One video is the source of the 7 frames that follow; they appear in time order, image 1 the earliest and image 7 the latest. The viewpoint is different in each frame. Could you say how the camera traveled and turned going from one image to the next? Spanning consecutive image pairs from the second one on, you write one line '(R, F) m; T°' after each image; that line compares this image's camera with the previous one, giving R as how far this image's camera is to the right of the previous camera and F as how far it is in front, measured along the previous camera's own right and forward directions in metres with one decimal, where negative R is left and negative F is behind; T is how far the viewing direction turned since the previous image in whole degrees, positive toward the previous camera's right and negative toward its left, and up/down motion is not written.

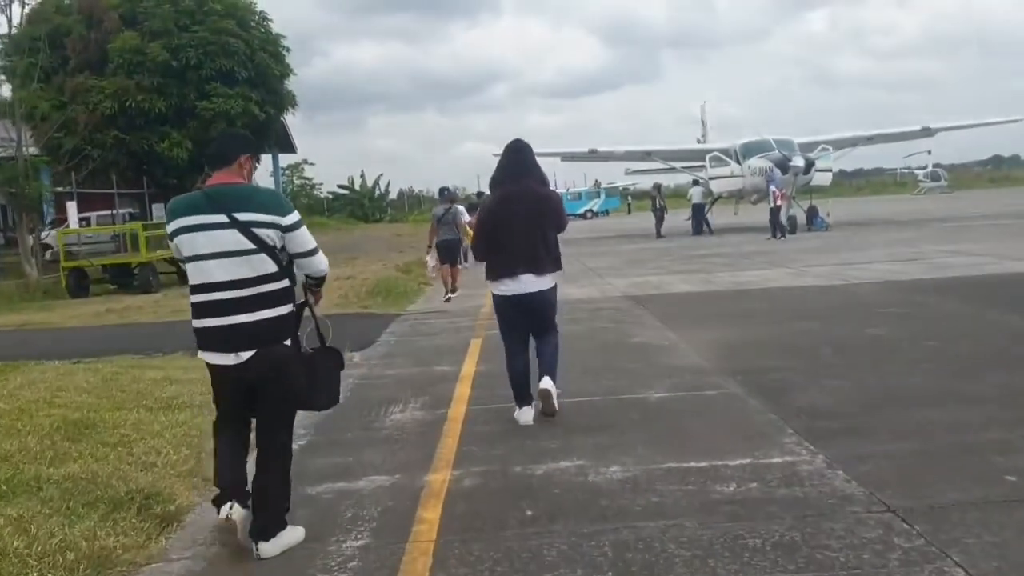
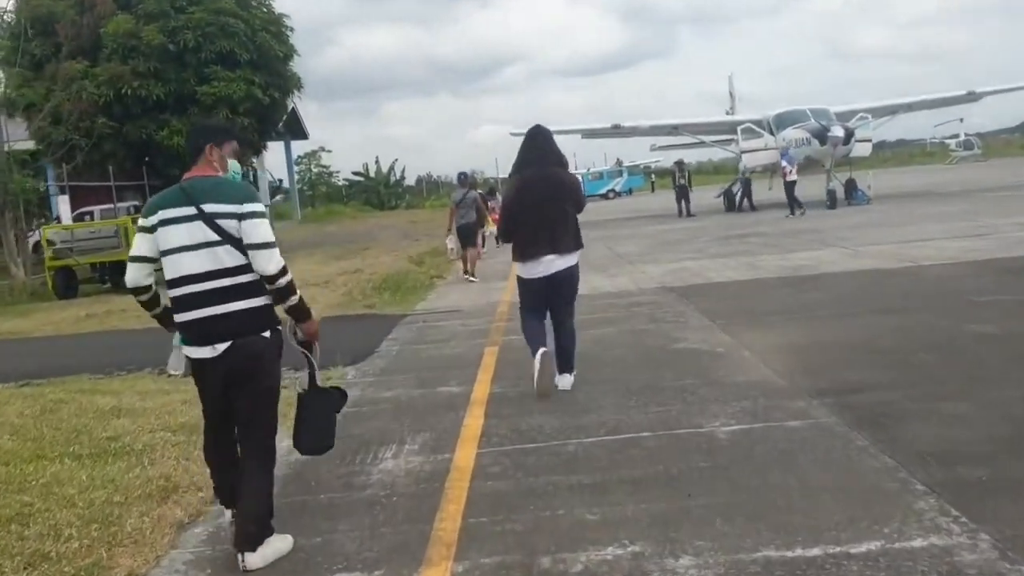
(0.0, +1.6) m; -1°
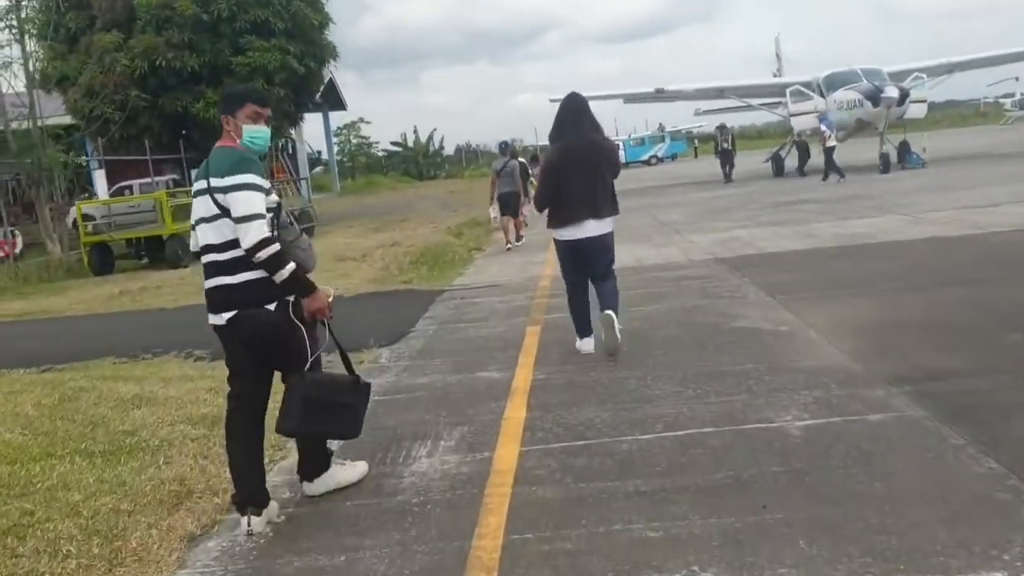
(0.0, +0.6) m; -2°
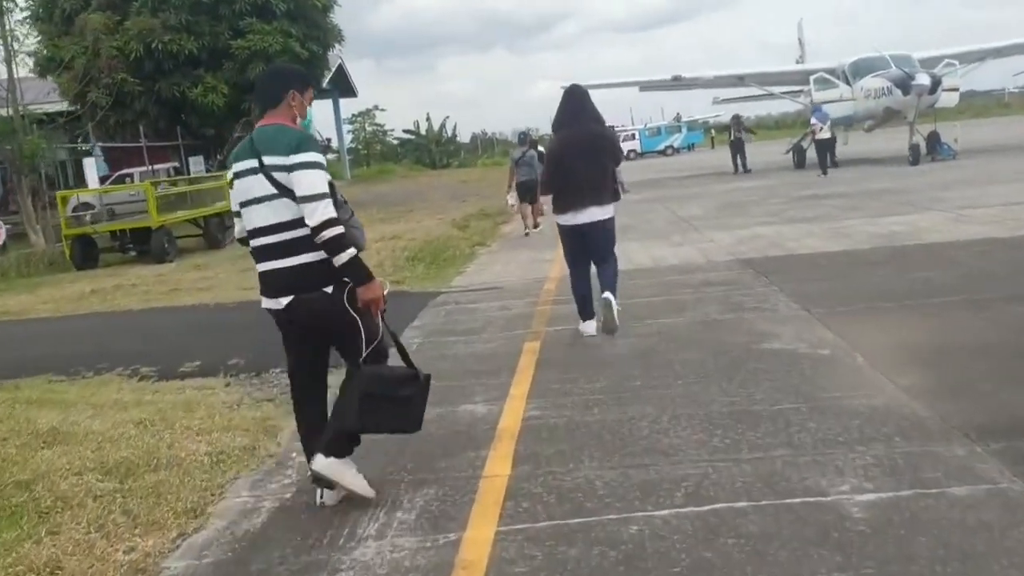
(+0.1, +1.1) m; -1°
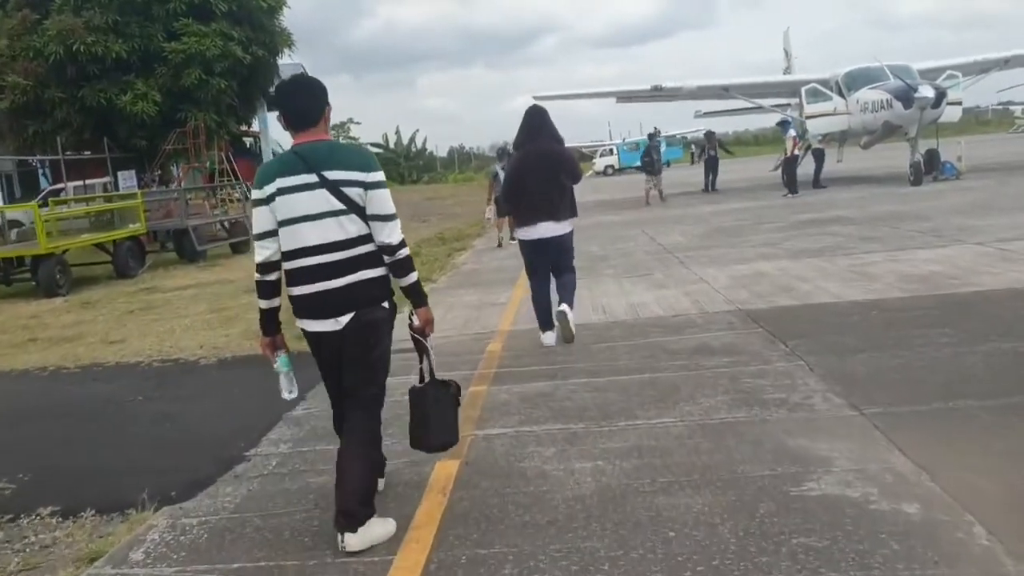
(+0.3, +2.5) m; +1°
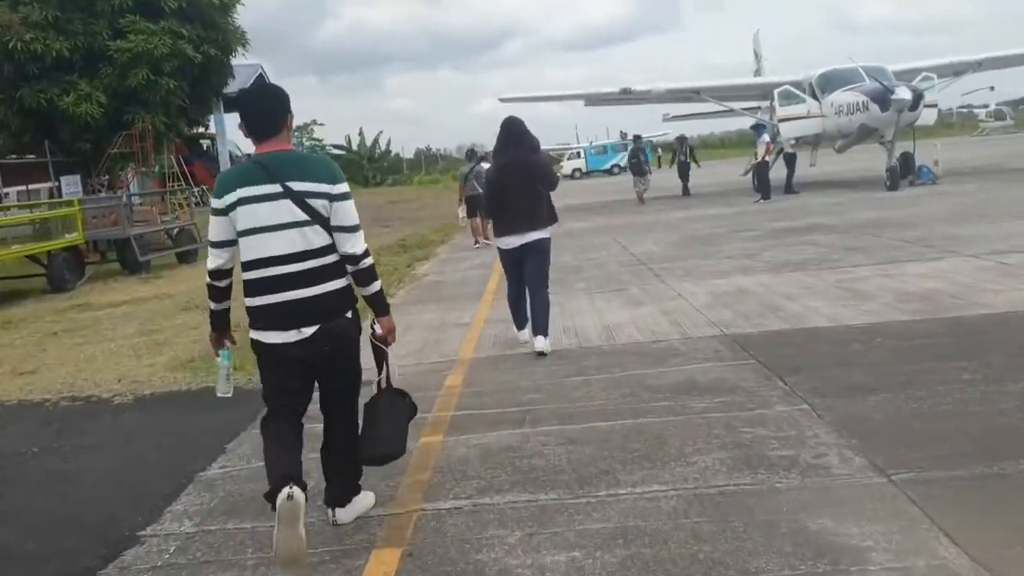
(+0.1, +0.9) m; +2°
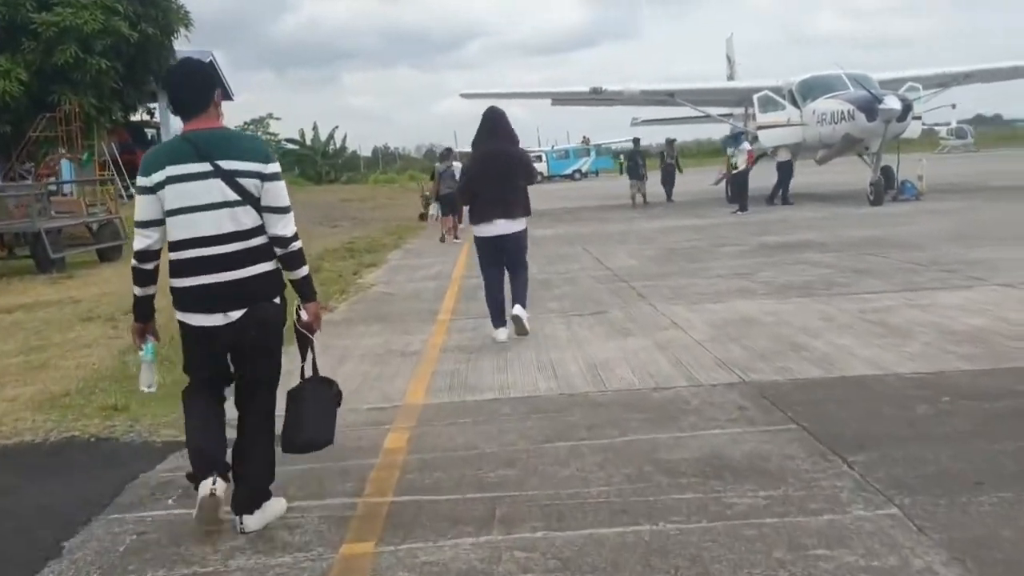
(-0.1, +1.7) m; +3°
